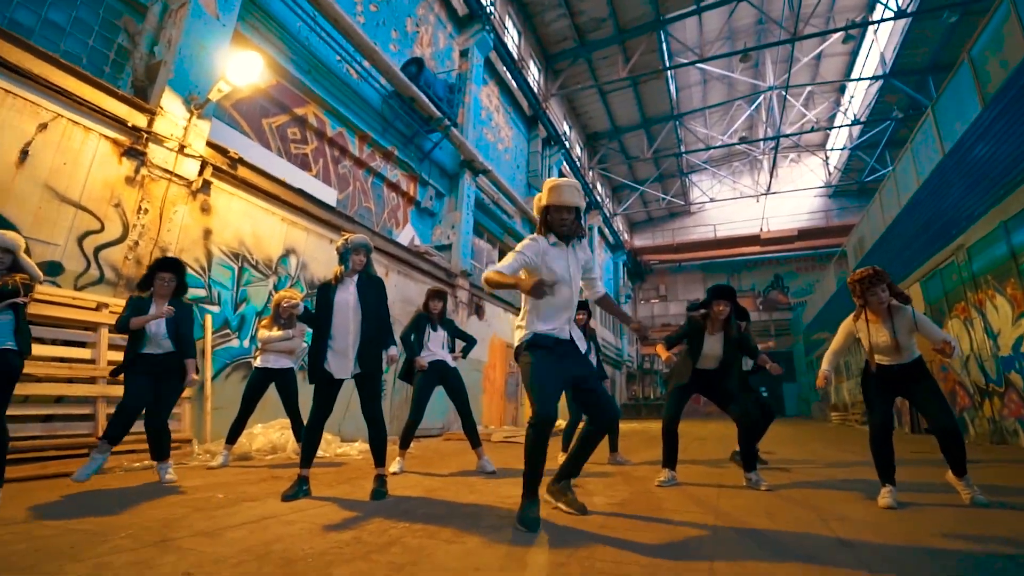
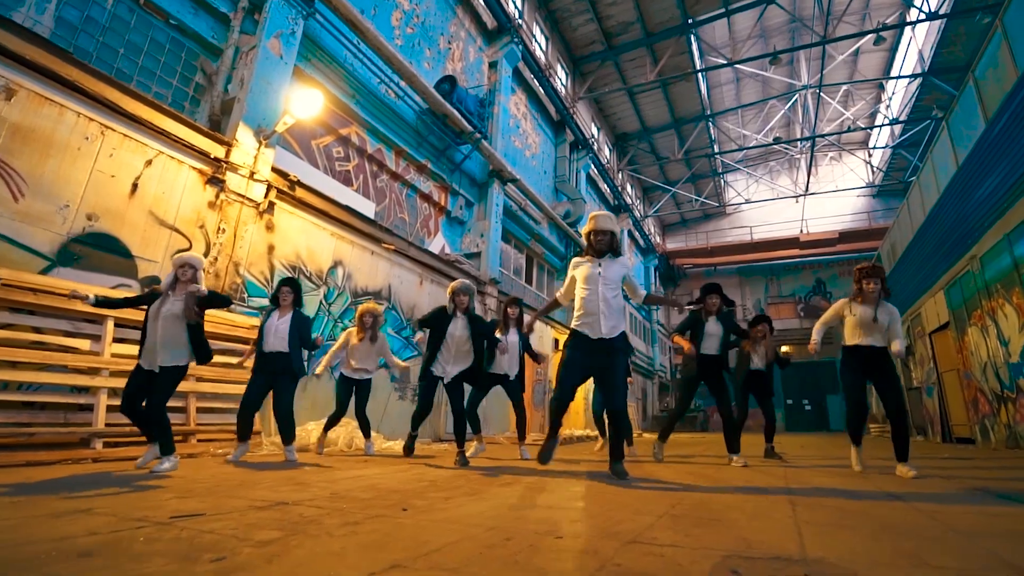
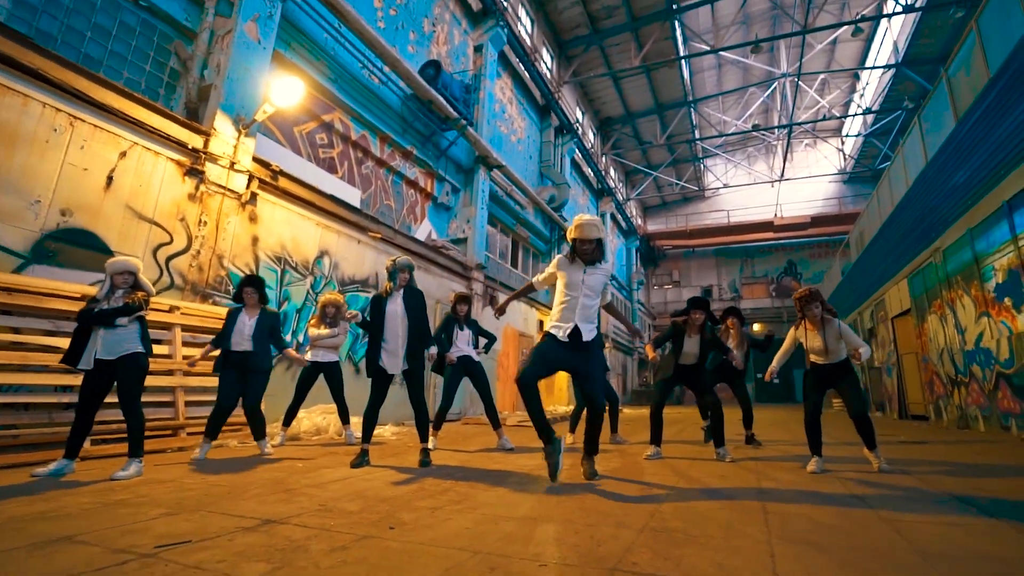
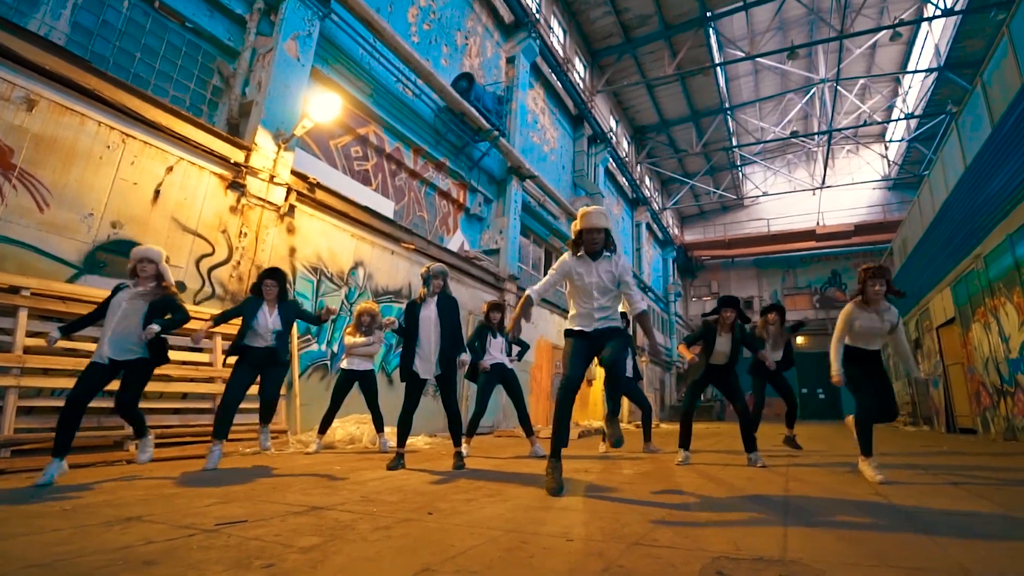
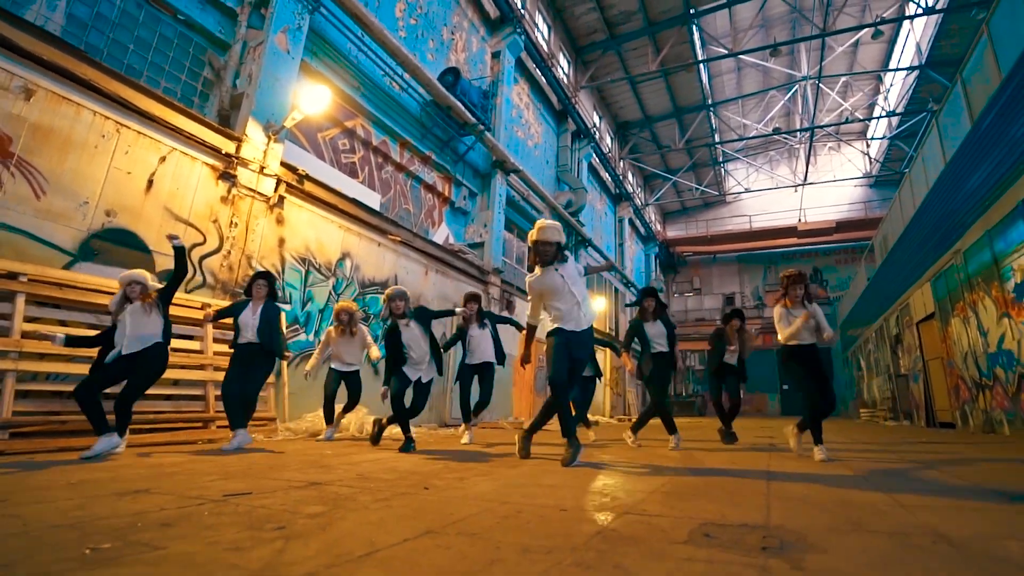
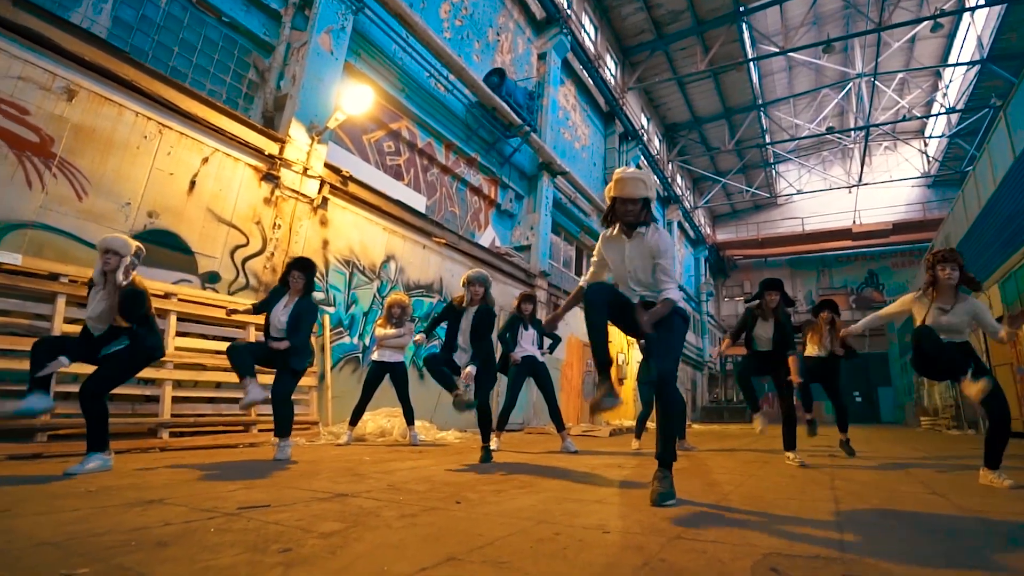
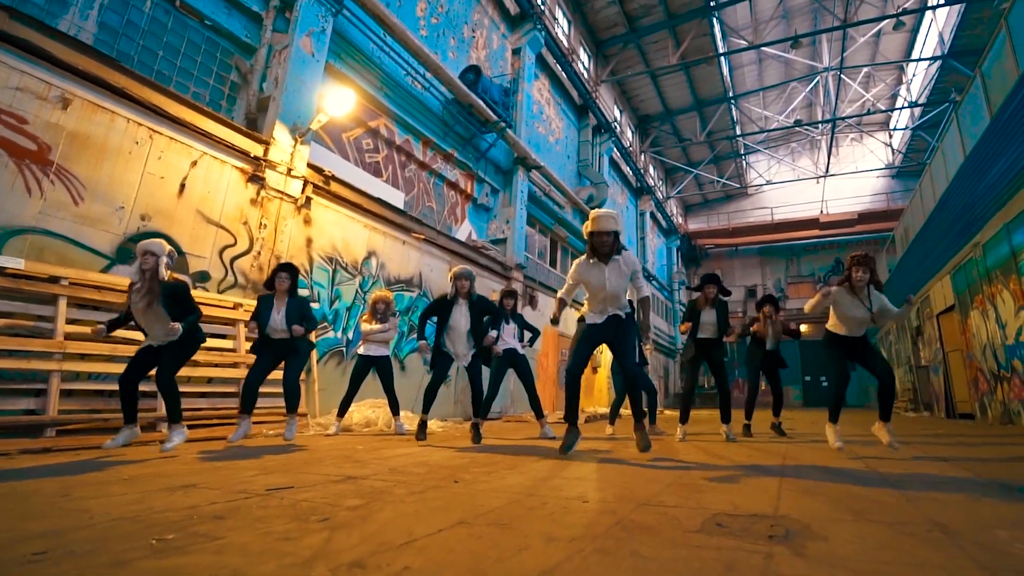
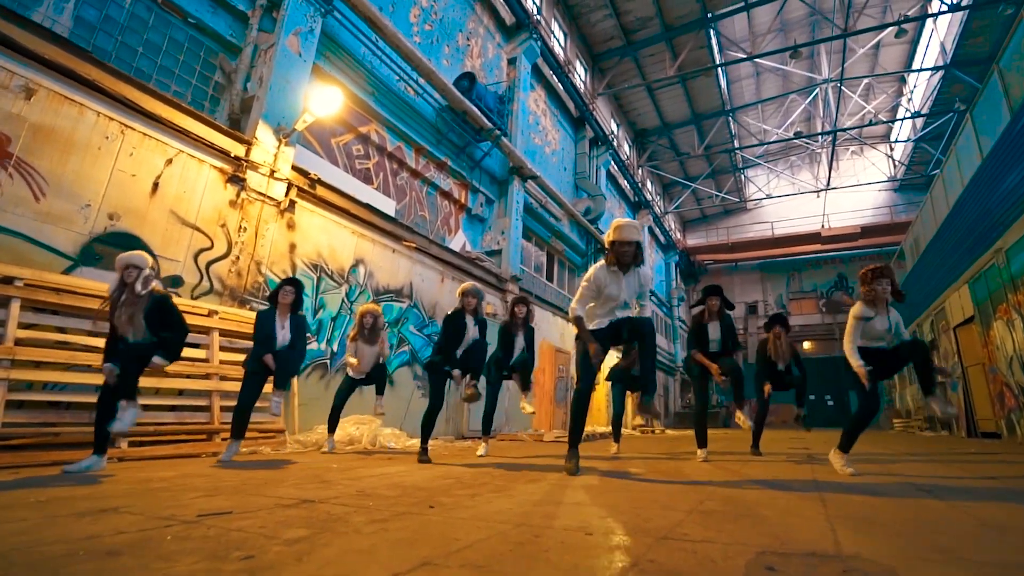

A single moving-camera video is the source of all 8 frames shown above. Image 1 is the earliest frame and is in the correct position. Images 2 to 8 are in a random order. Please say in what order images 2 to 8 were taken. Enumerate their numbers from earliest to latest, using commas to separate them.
3, 4, 6, 7, 8, 5, 2
